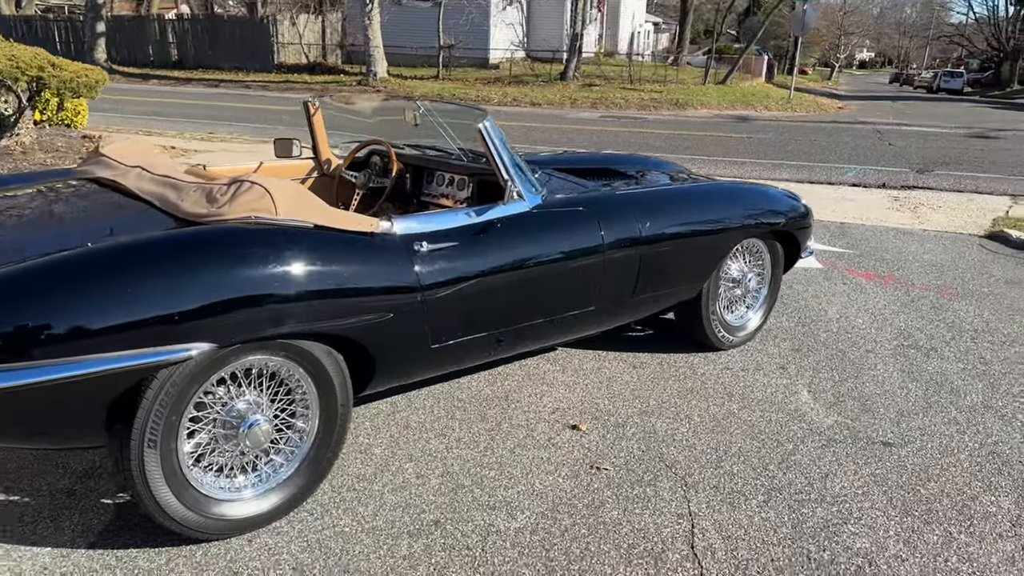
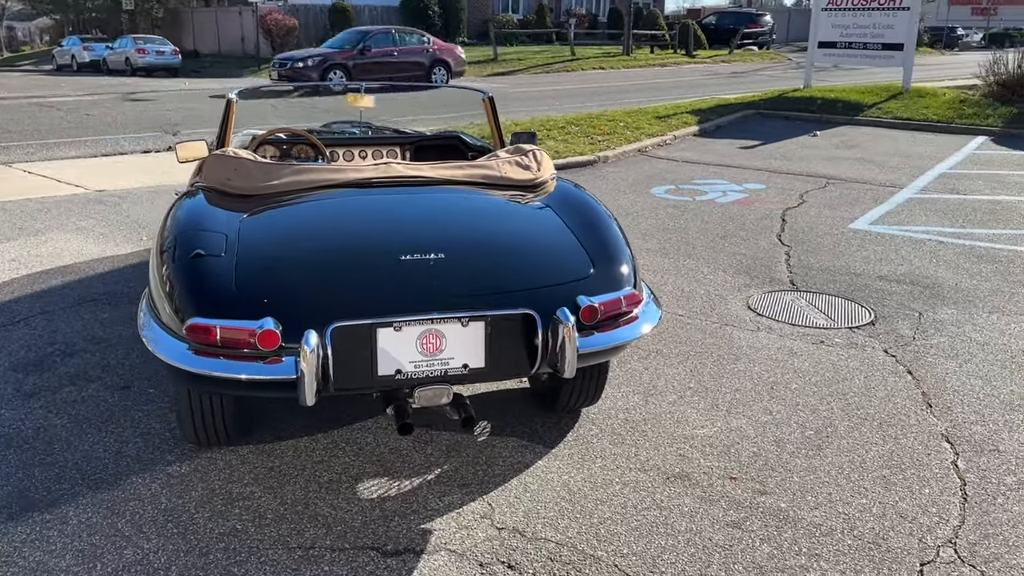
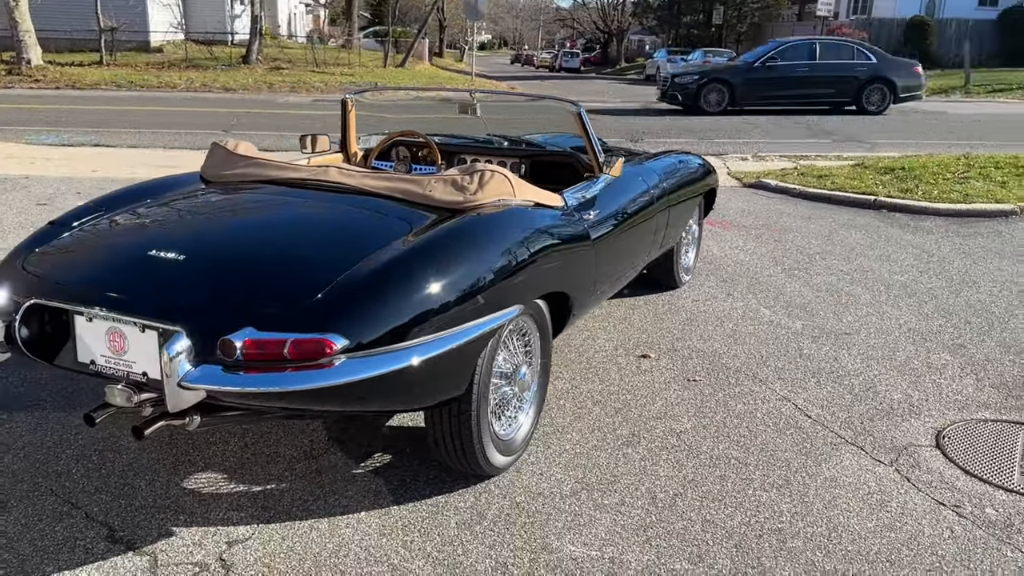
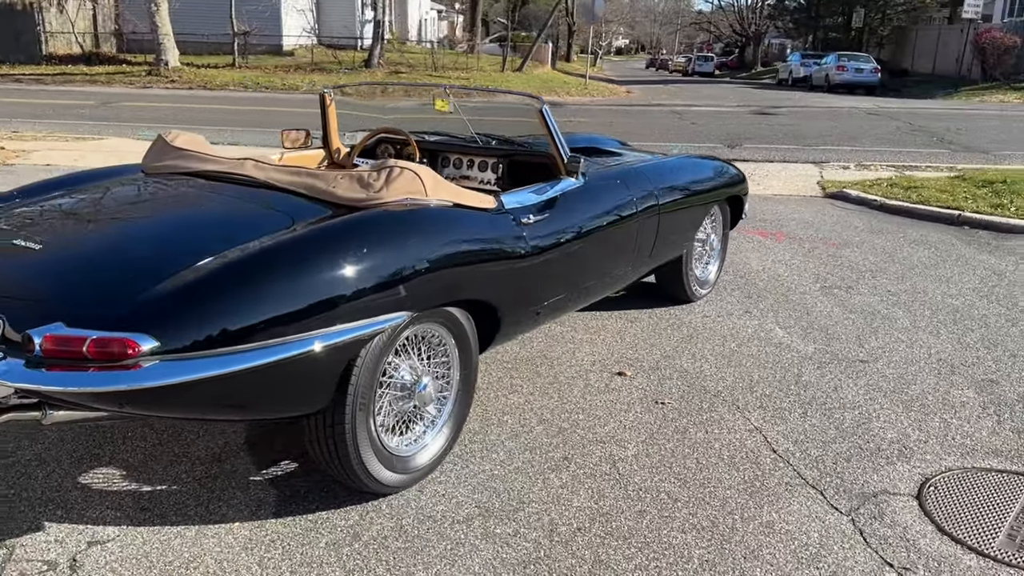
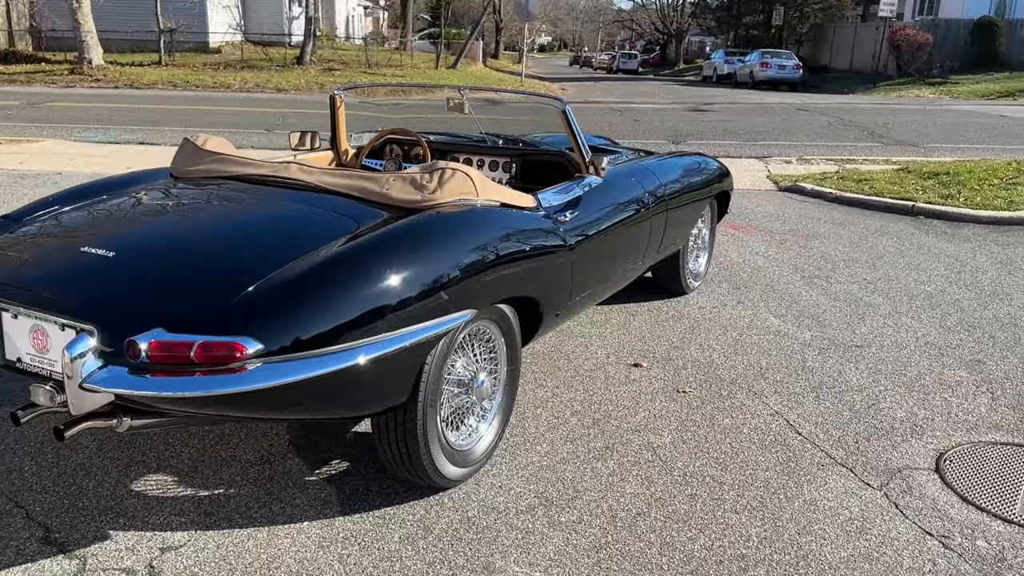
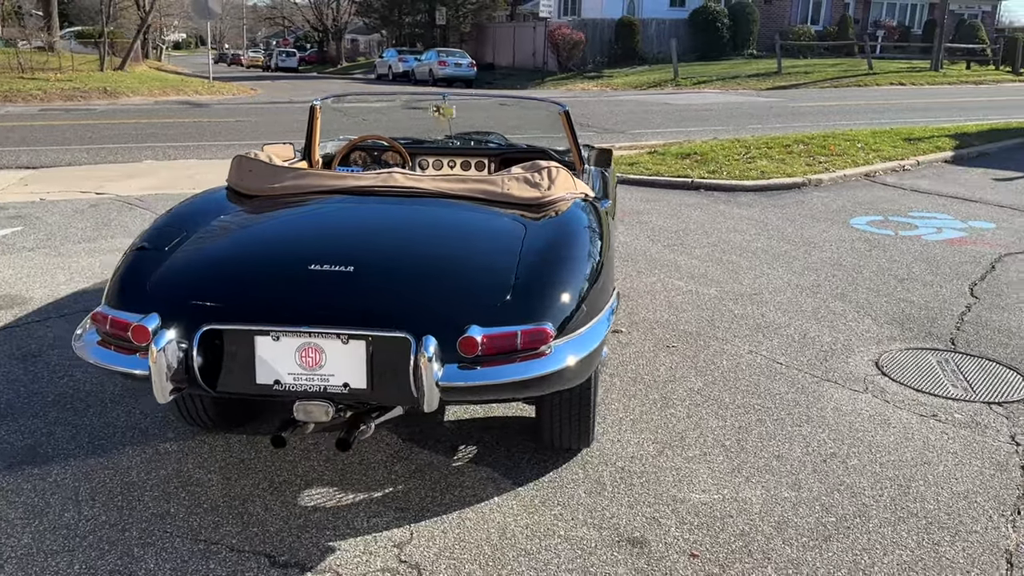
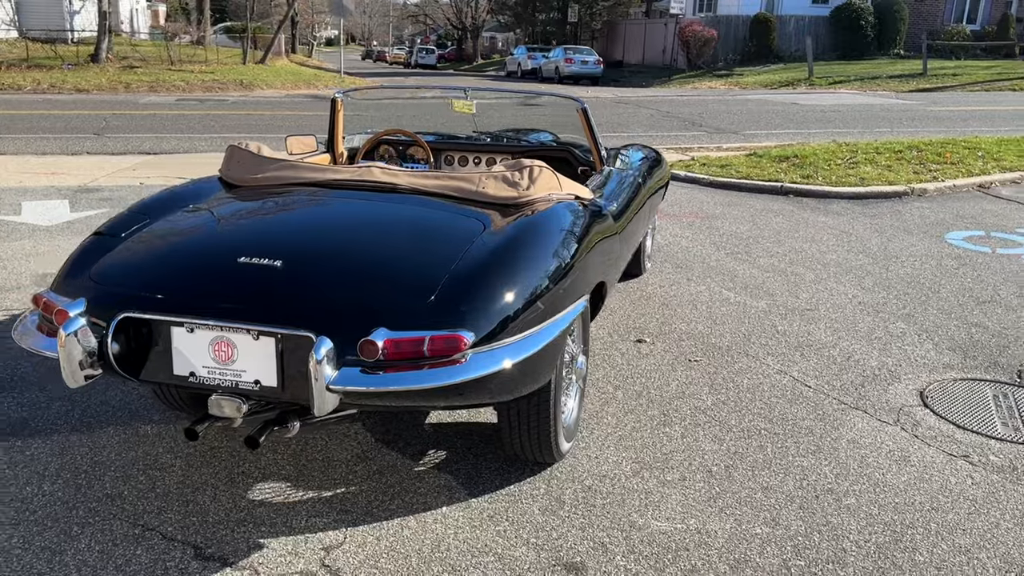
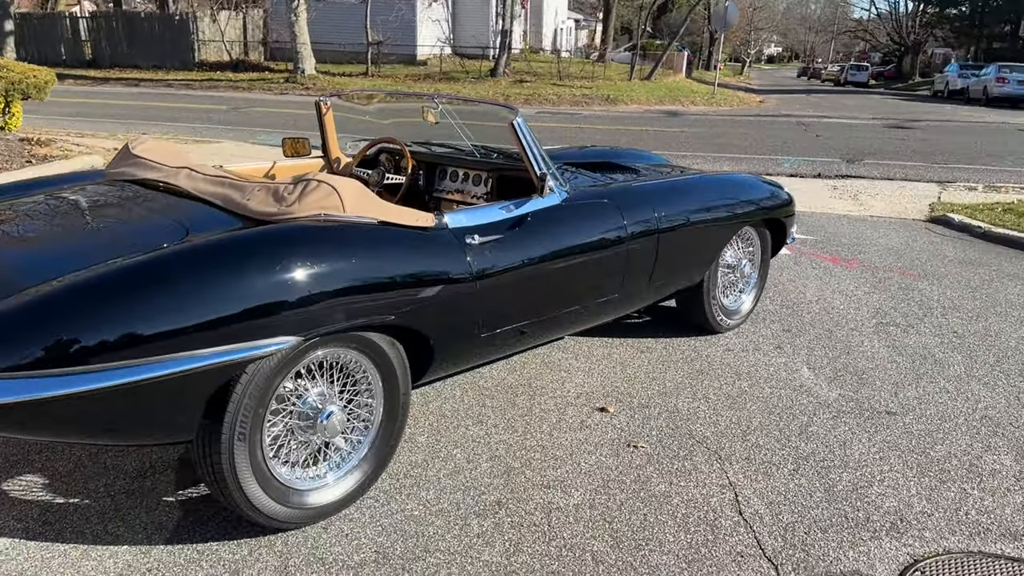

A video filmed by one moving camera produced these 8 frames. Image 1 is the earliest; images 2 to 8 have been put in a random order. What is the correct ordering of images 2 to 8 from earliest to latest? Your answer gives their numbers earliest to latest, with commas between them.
8, 4, 5, 3, 7, 6, 2
